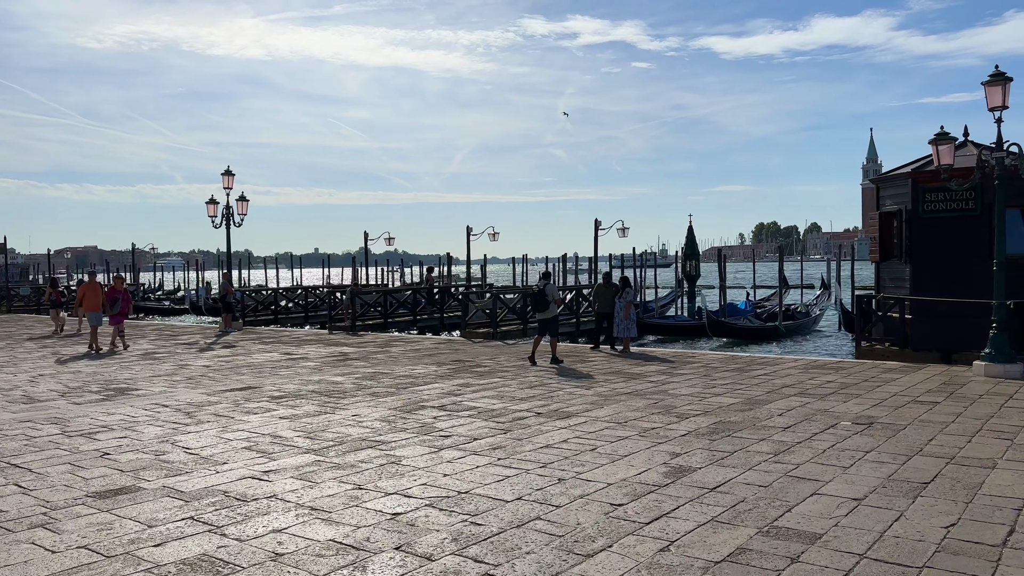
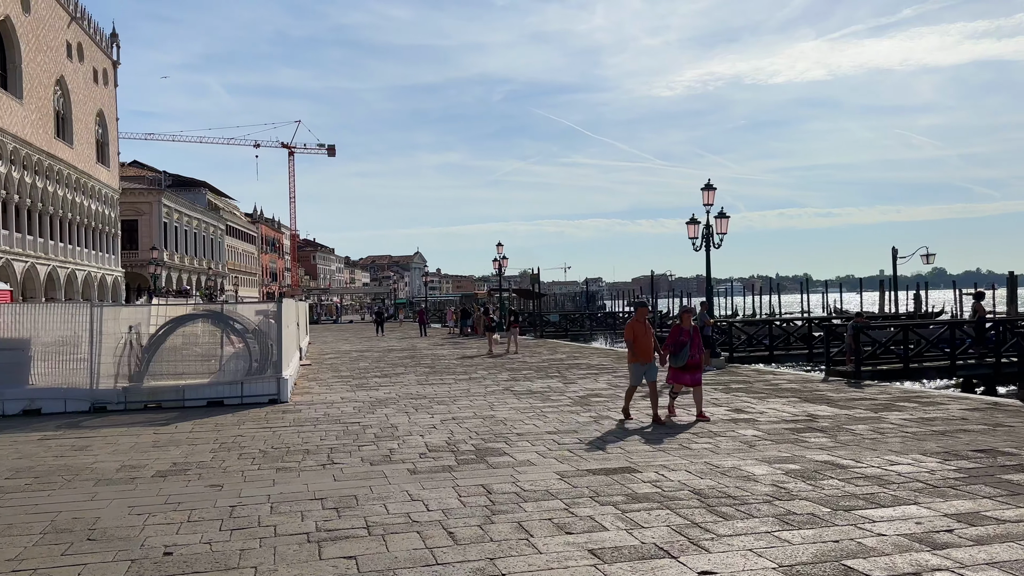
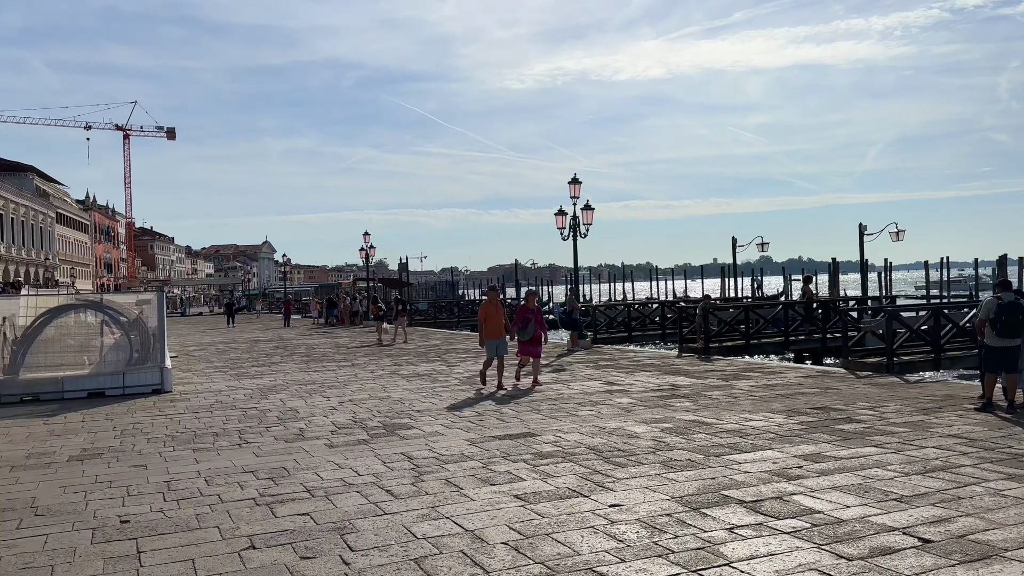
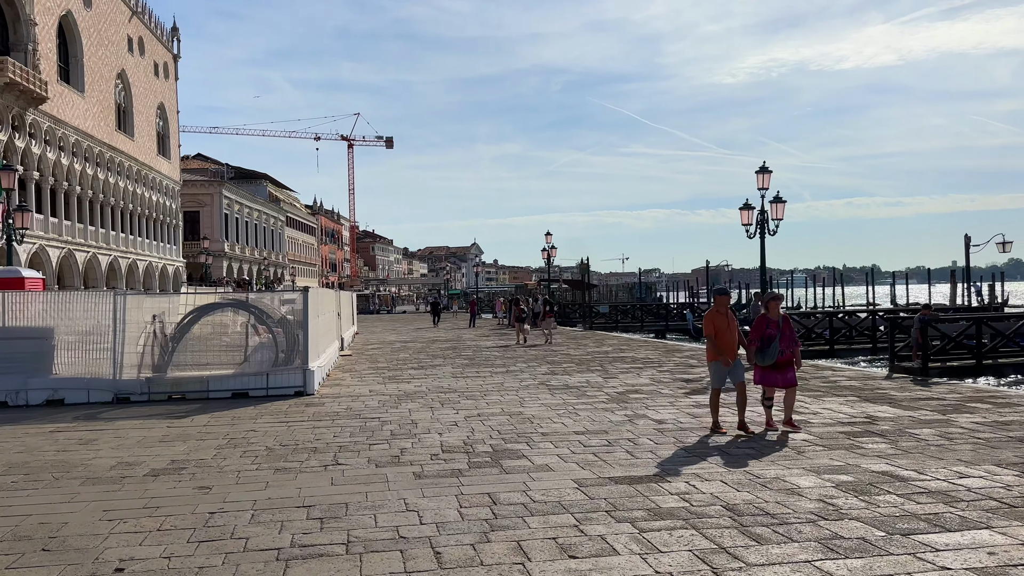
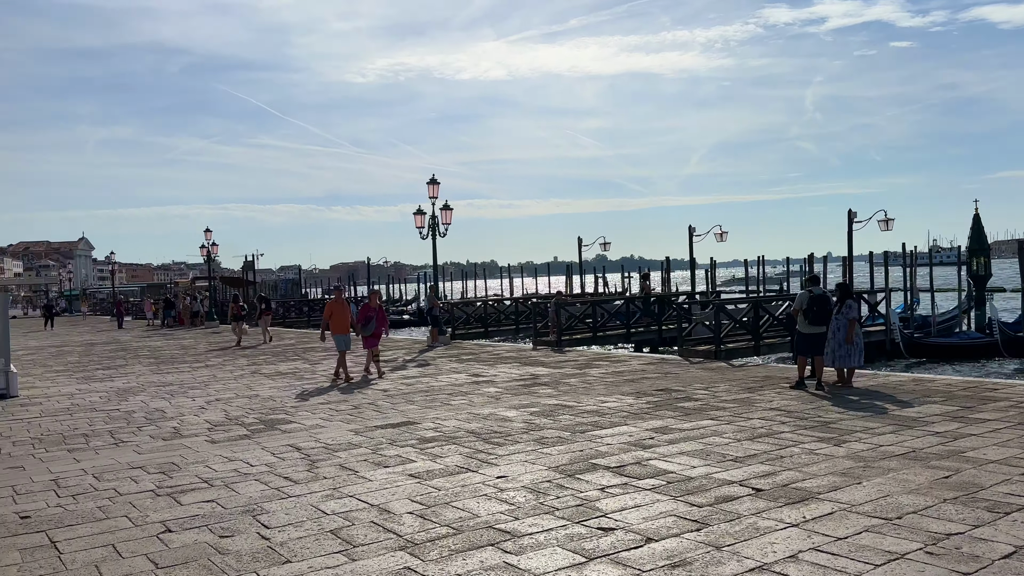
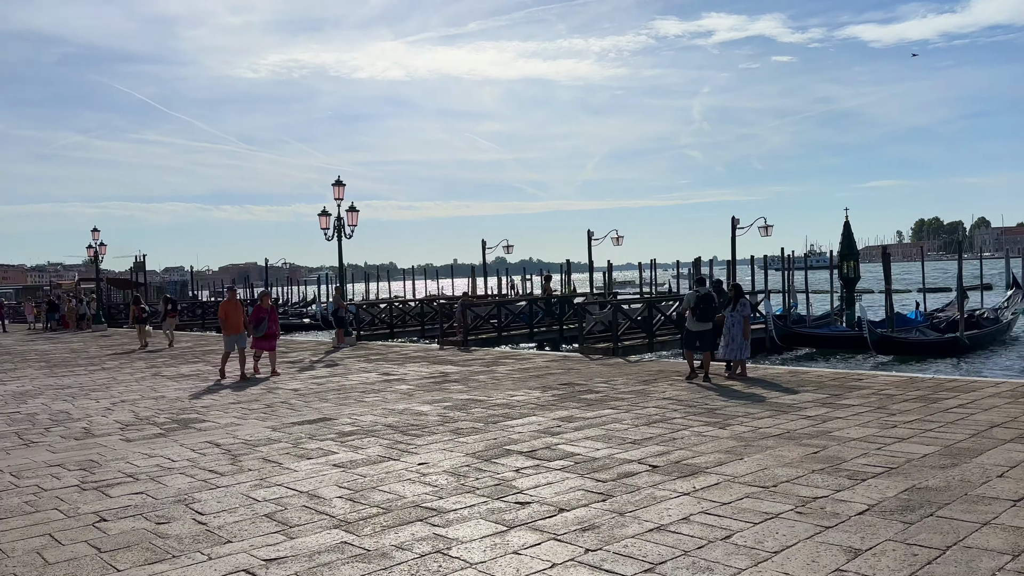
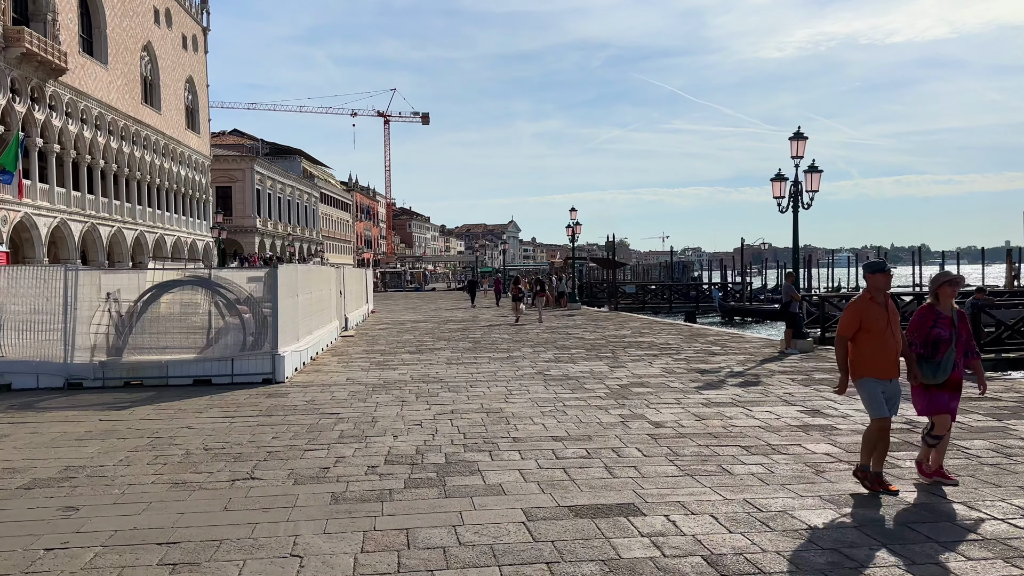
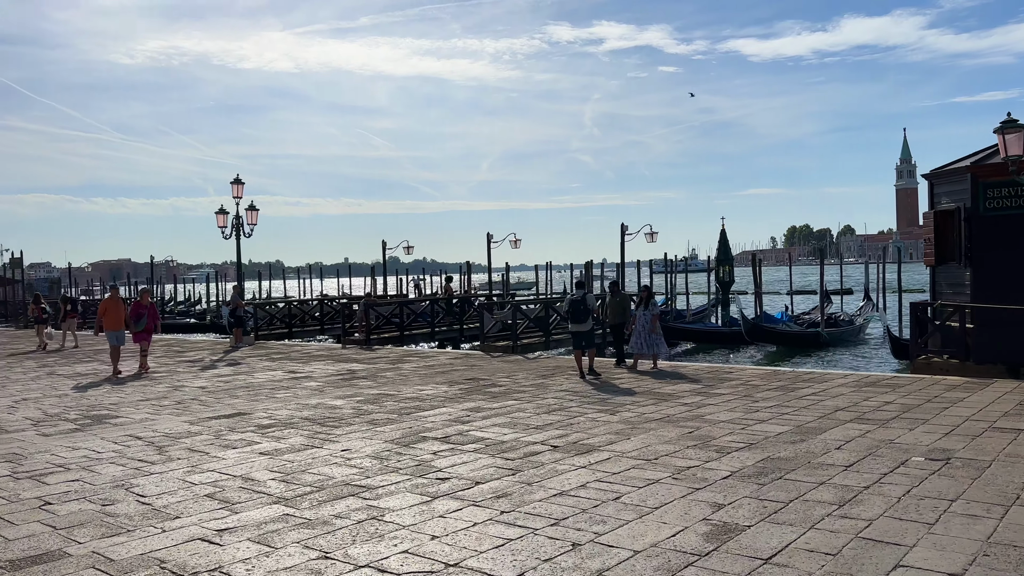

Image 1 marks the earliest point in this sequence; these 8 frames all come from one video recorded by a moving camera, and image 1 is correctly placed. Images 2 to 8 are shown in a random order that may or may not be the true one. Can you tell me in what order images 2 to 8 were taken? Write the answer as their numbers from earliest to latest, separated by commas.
8, 6, 5, 3, 2, 4, 7
